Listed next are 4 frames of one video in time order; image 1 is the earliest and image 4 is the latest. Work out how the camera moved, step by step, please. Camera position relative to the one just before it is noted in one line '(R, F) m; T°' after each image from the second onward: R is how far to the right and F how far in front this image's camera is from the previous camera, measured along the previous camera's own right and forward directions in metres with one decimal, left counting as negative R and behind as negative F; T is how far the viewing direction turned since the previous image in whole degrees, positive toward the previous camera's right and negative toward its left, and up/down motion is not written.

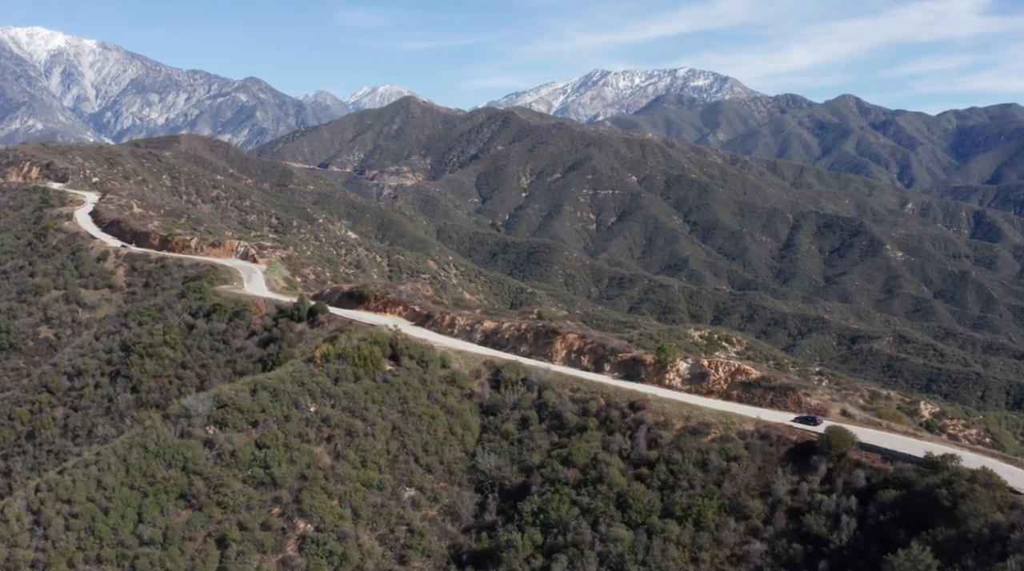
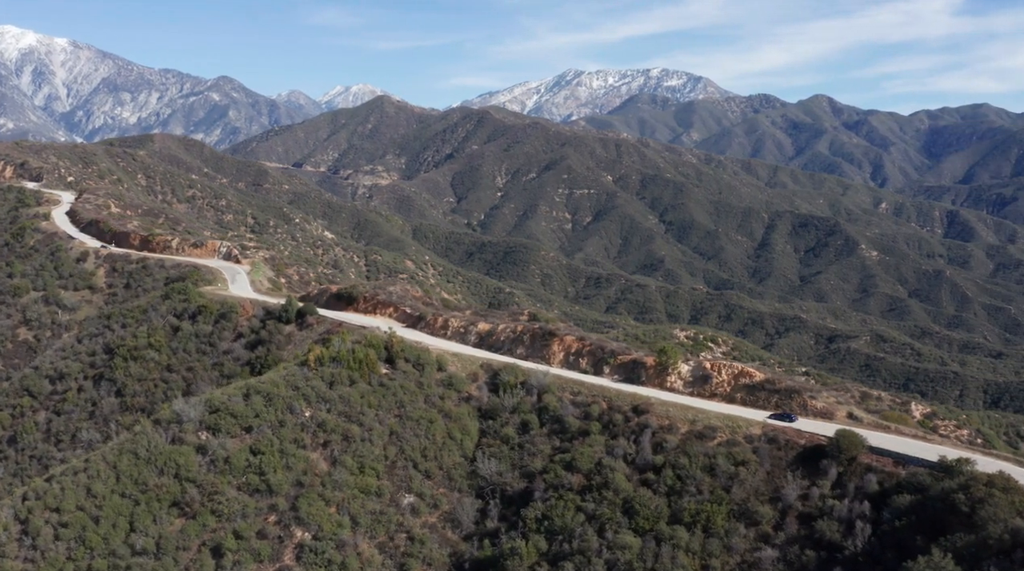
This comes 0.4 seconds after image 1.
(-0.6, +0.5) m; +2°
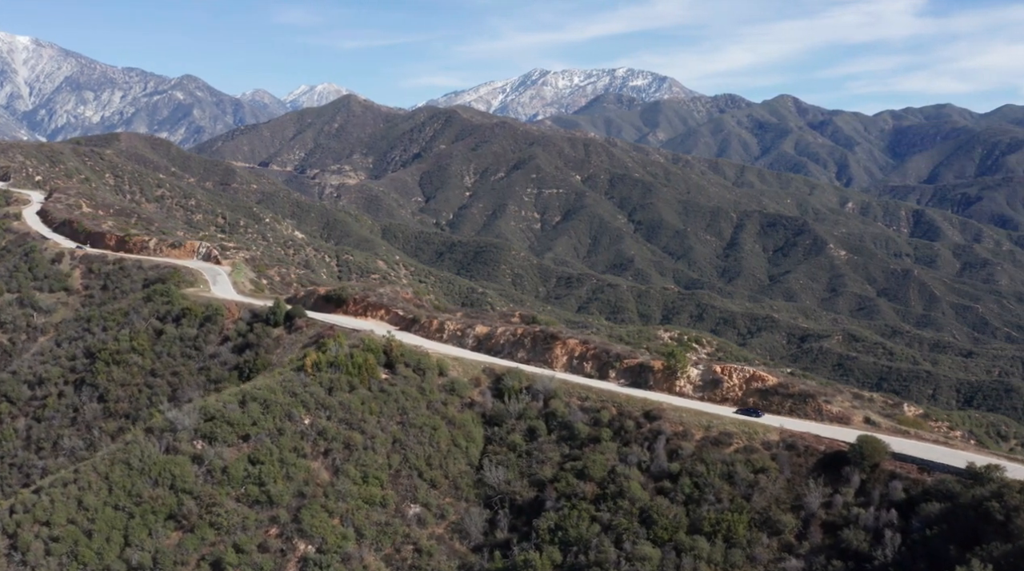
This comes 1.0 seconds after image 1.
(-1.0, +0.7) m; +2°
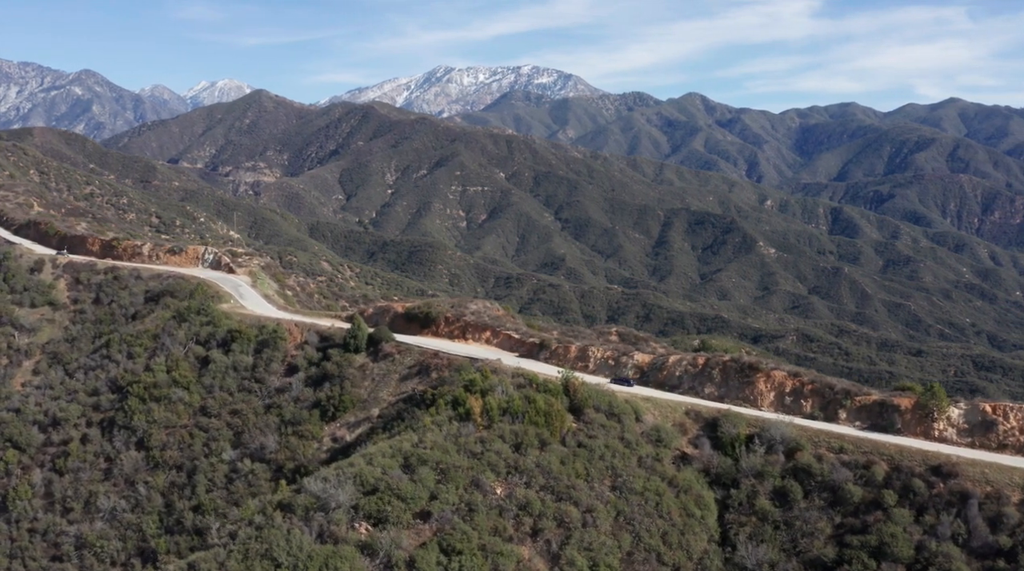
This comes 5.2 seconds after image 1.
(-6.4, +5.3) m; +6°
